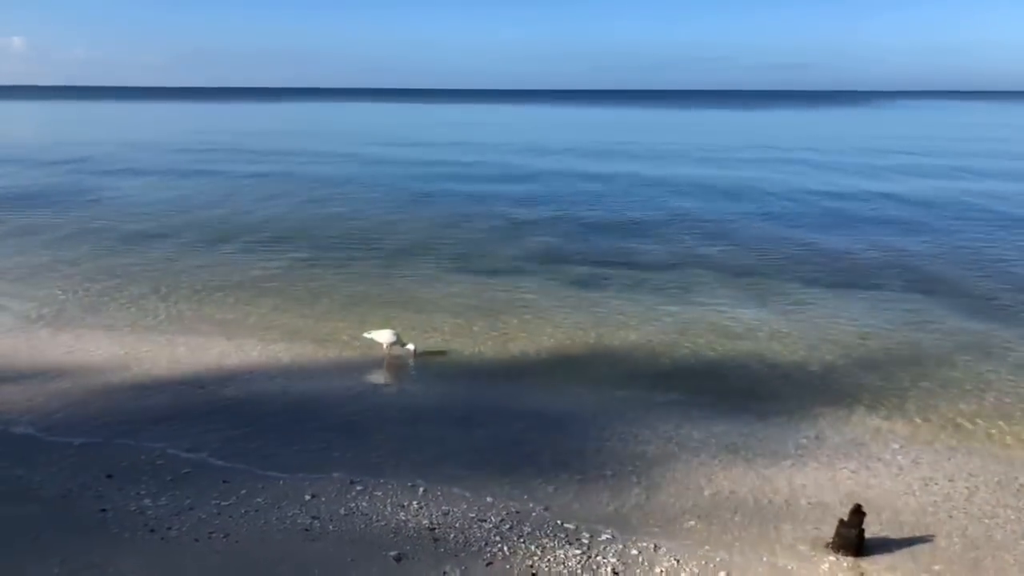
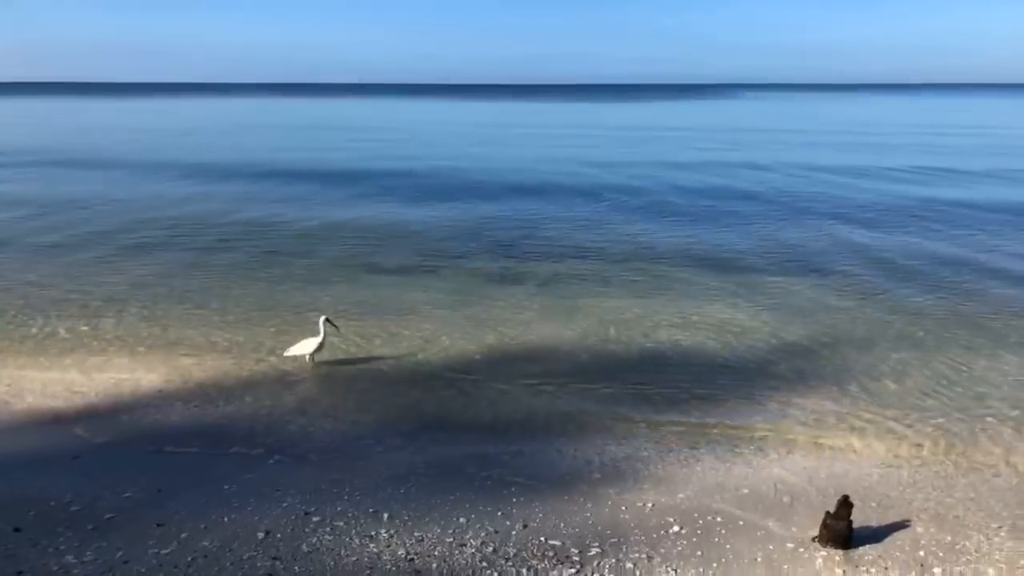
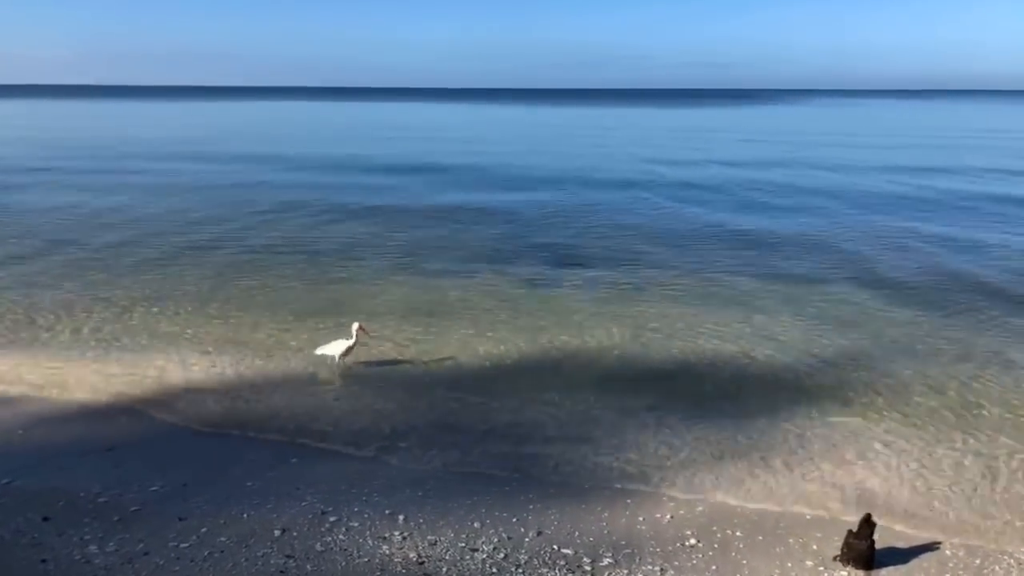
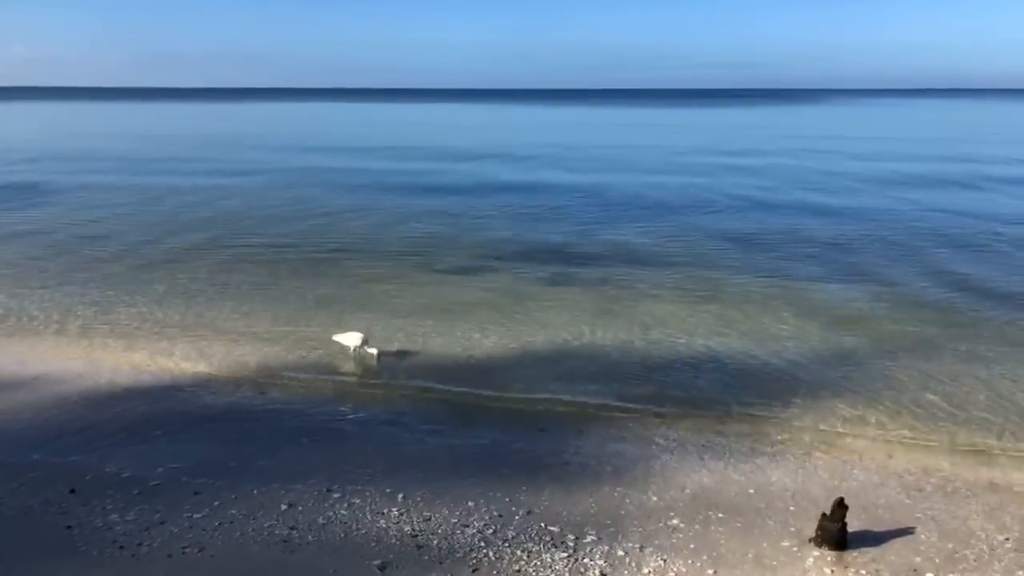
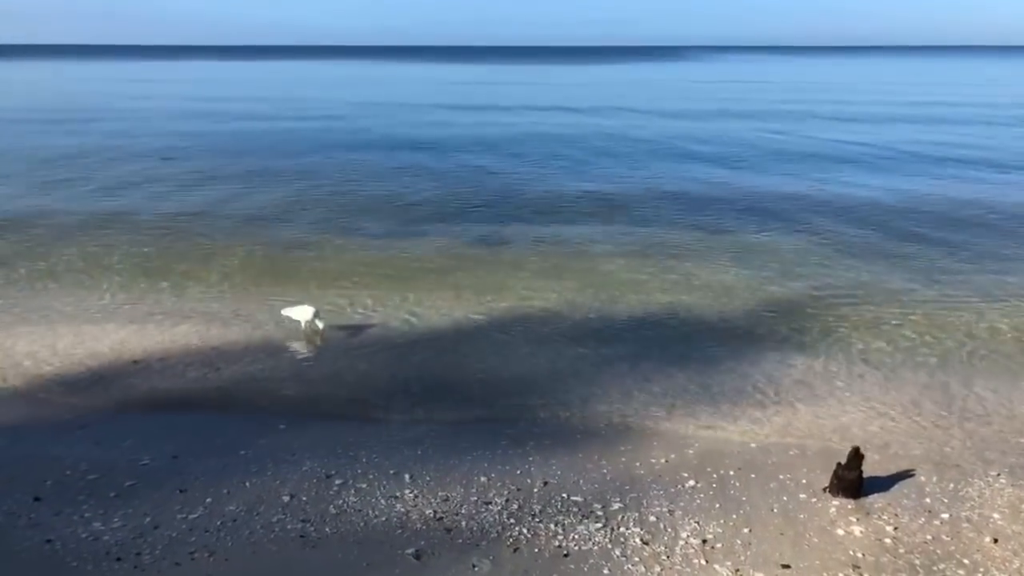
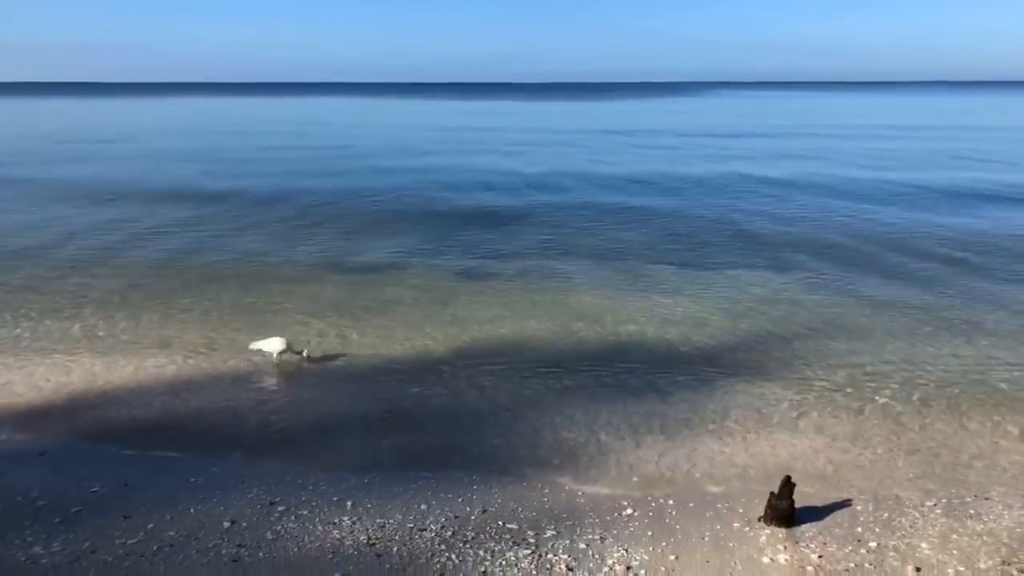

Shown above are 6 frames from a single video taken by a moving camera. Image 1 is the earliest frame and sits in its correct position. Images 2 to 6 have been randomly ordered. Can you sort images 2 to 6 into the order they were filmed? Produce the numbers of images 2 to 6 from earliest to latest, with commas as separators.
4, 3, 2, 6, 5
